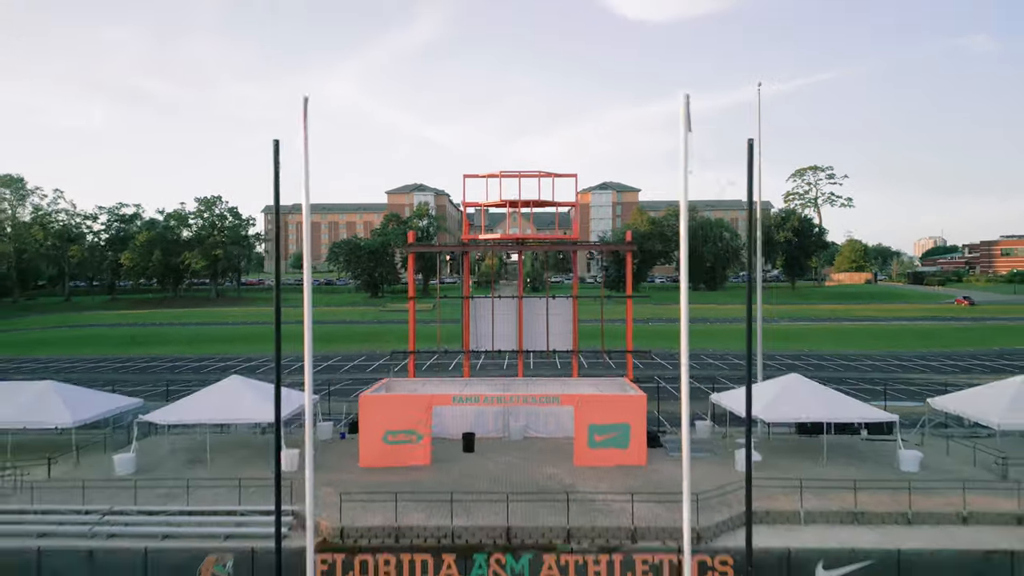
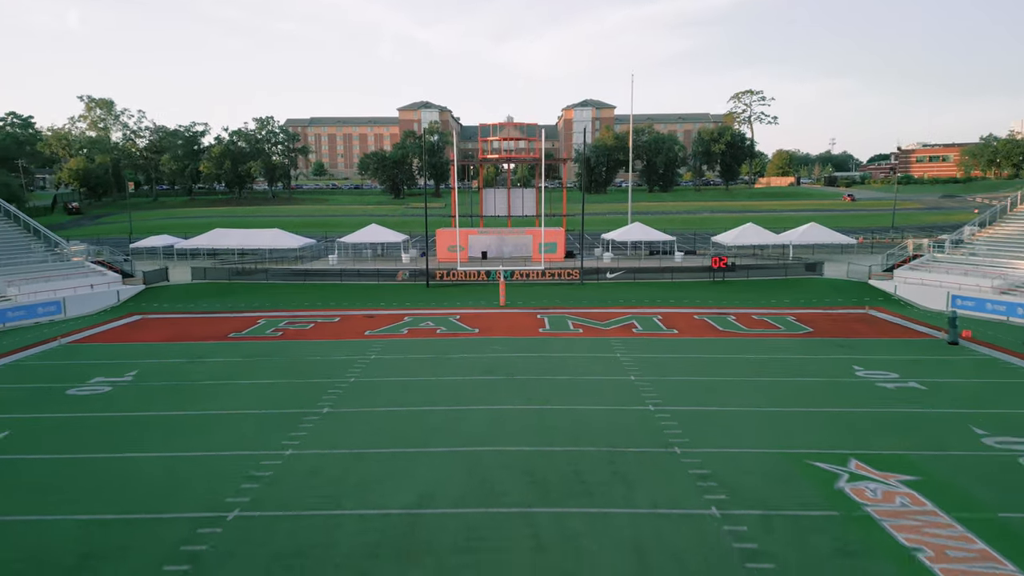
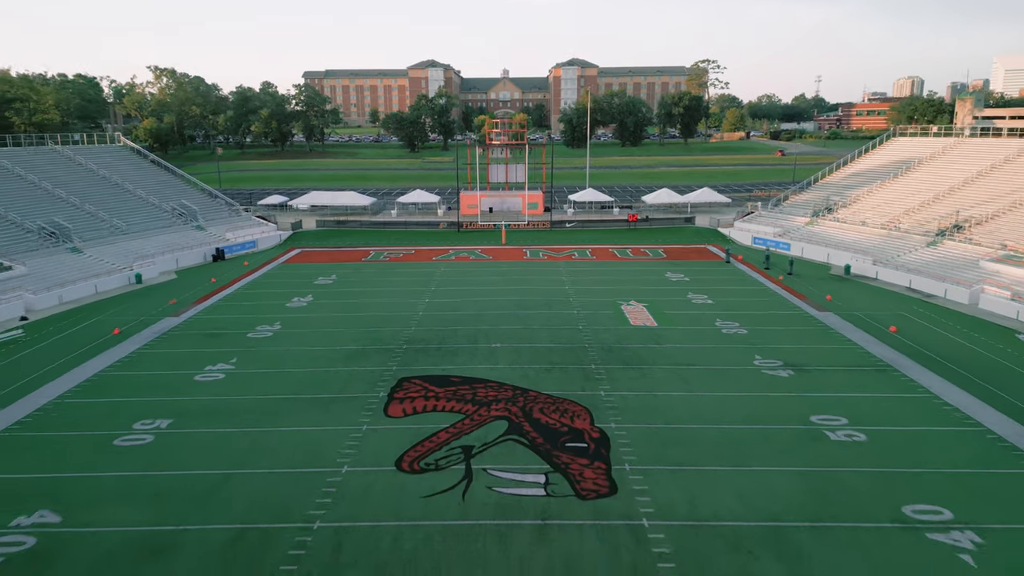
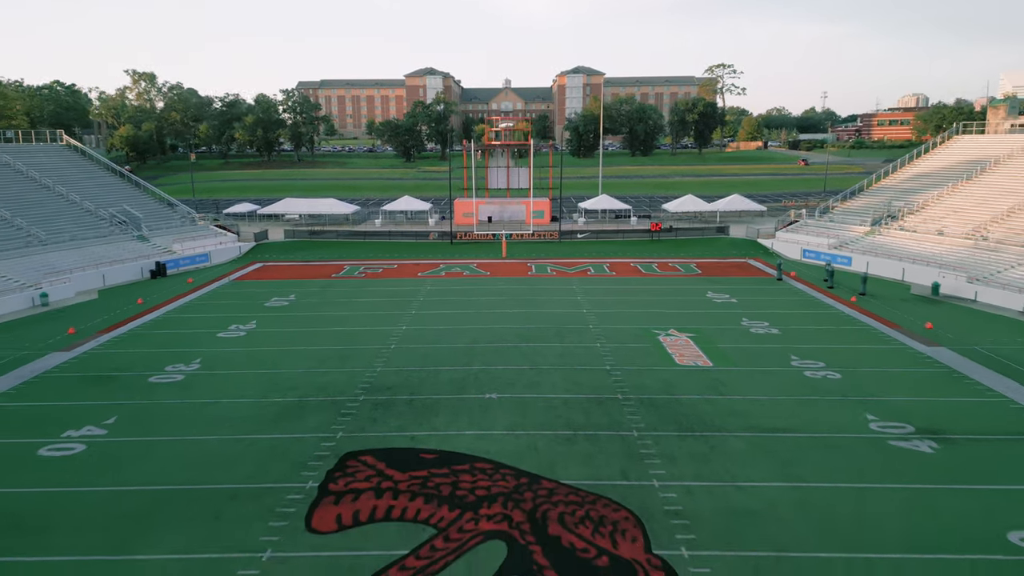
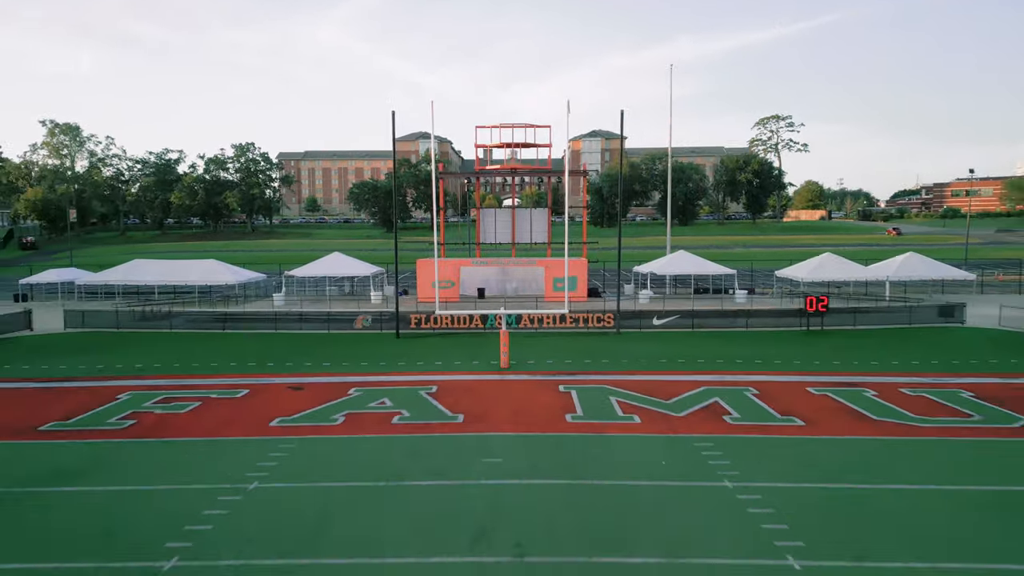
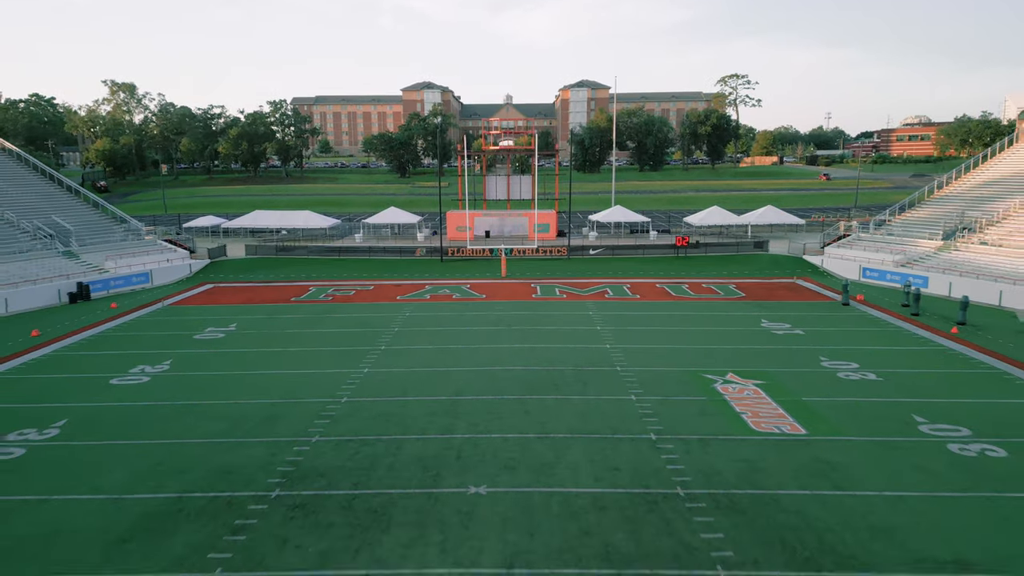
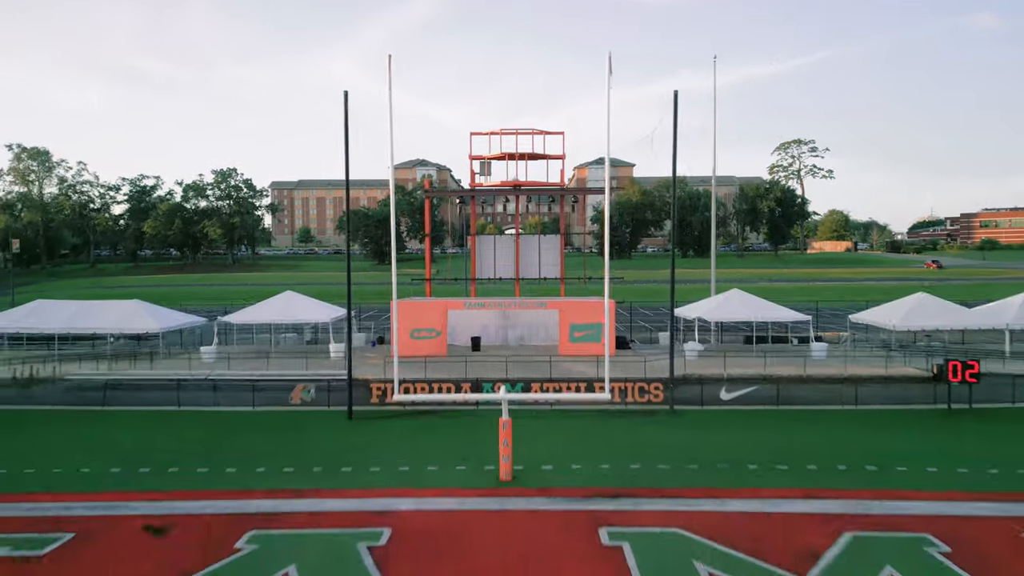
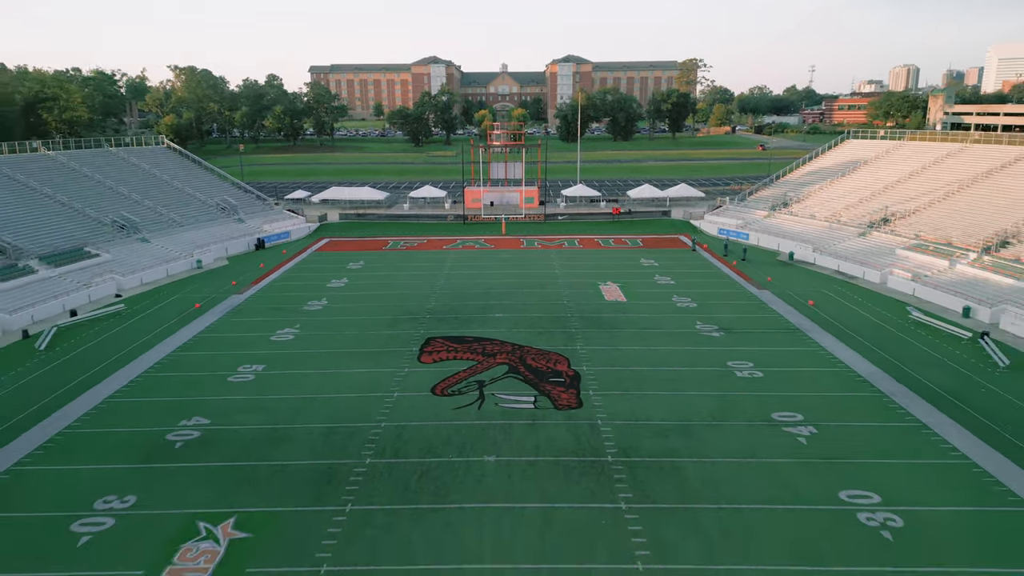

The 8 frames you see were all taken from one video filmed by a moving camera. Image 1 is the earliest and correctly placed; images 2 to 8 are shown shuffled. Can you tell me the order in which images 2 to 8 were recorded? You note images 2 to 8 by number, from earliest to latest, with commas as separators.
7, 5, 2, 6, 4, 3, 8
